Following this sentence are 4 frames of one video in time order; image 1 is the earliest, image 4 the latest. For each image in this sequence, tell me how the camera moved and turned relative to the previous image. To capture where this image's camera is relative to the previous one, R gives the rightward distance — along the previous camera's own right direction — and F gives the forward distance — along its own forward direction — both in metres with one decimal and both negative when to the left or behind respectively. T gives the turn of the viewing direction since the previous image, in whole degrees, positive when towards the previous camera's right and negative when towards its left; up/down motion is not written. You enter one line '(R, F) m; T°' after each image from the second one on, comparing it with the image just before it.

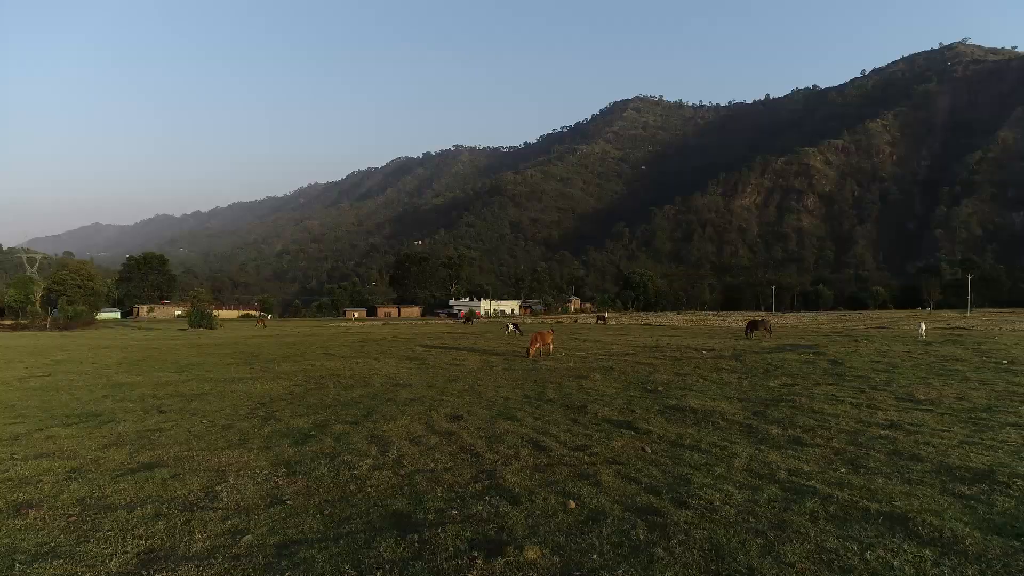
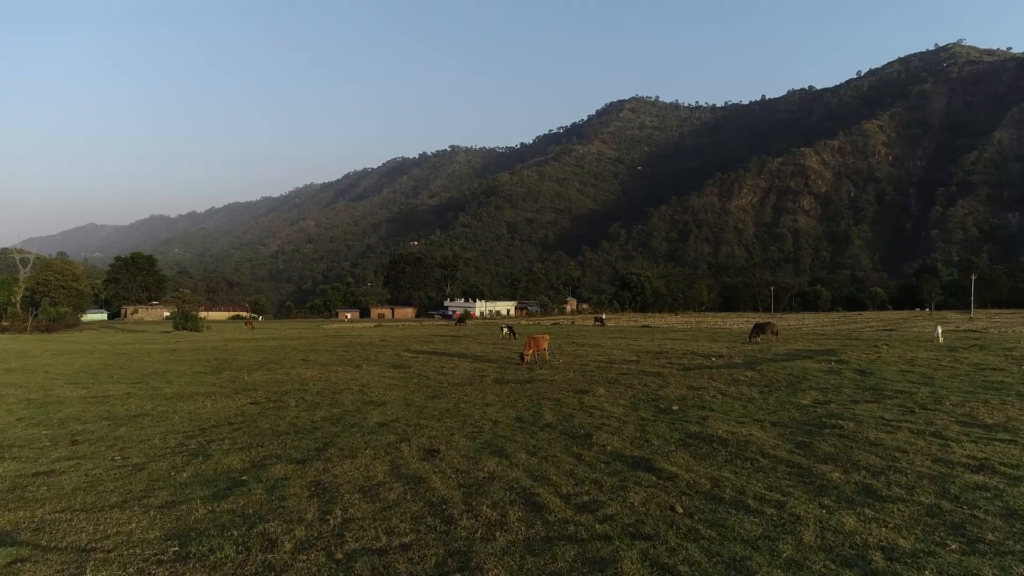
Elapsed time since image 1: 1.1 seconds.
(+0.1, +1.5) m; 0°
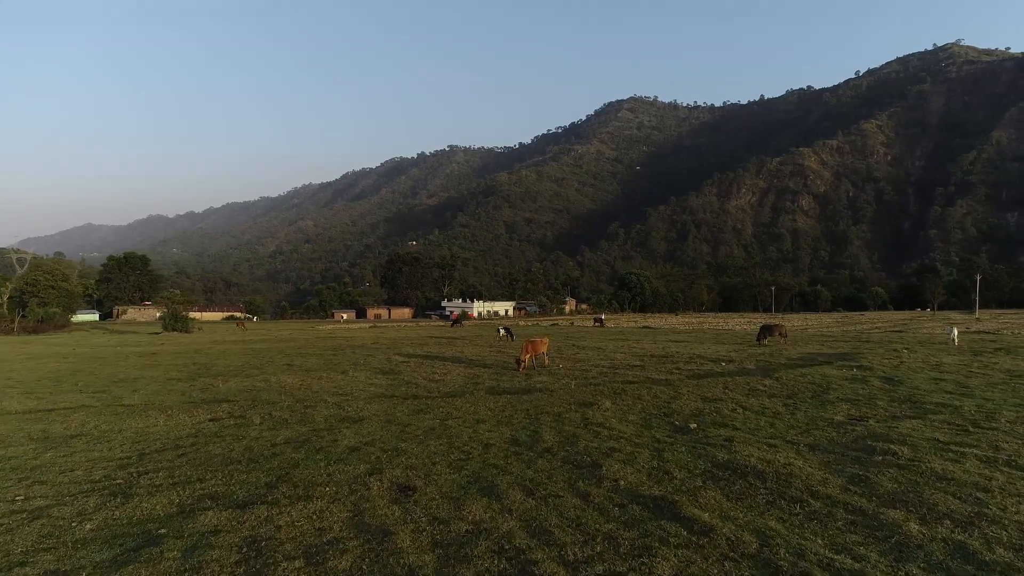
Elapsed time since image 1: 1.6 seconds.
(+0.1, +1.2) m; 0°
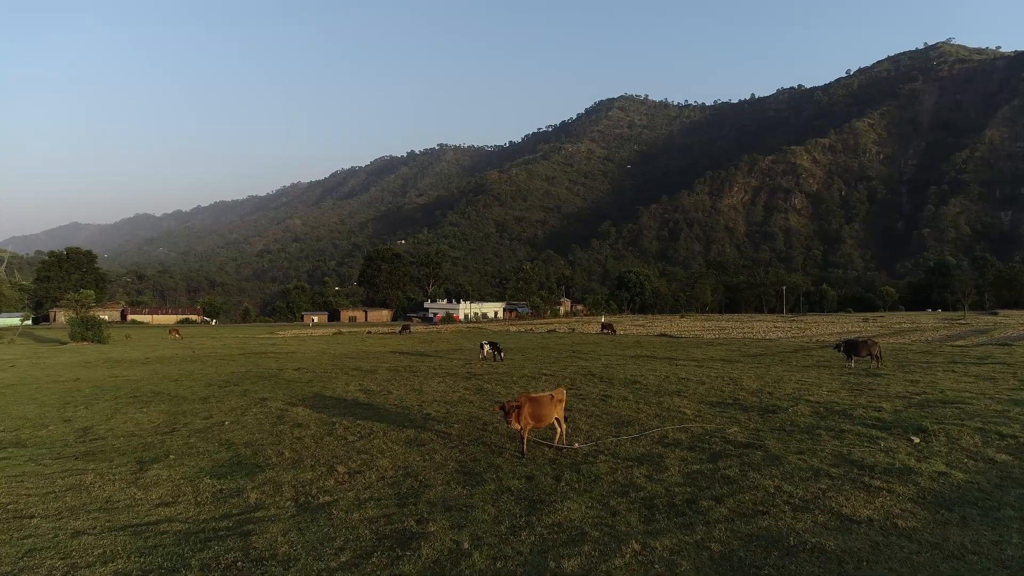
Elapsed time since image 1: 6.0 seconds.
(+0.1, +9.0) m; +1°
